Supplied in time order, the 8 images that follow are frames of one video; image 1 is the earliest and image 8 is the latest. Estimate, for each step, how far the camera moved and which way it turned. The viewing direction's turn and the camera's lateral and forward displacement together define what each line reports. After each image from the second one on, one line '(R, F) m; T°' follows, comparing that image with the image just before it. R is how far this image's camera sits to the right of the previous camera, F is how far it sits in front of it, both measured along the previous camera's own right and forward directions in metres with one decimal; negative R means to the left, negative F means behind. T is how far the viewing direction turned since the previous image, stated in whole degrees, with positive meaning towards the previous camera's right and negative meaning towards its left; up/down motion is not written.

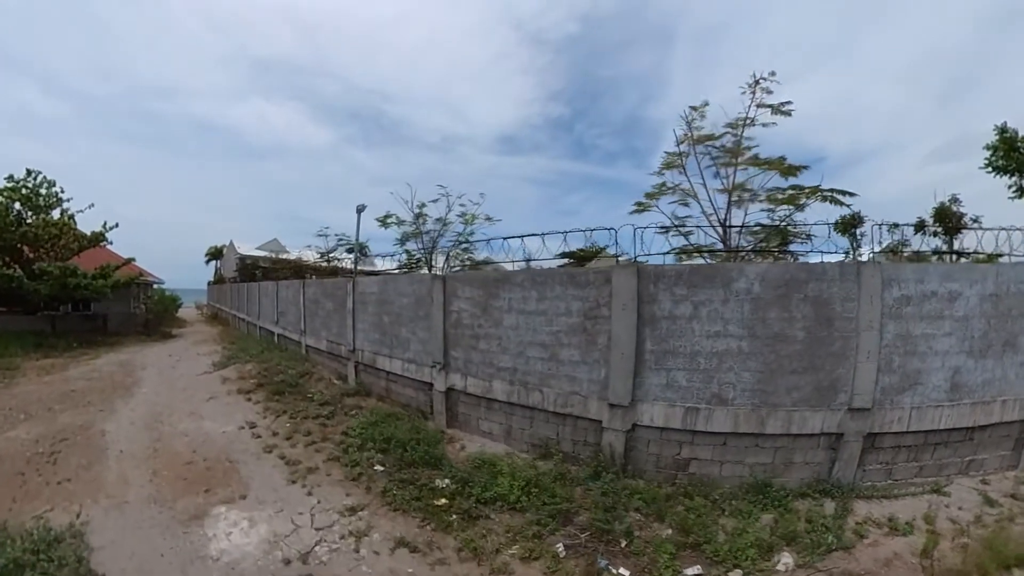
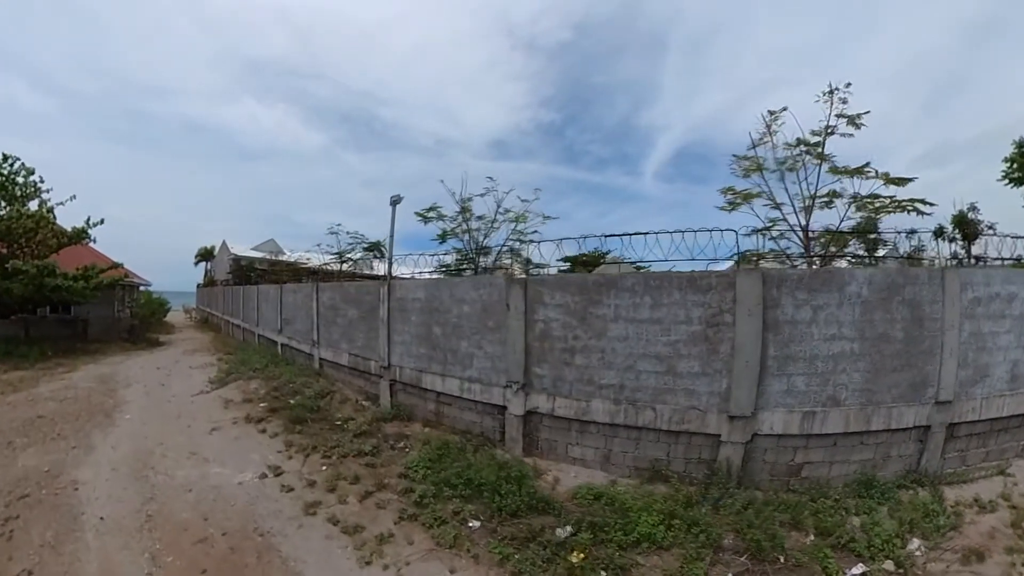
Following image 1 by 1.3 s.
(-1.0, +1.2) m; +2°
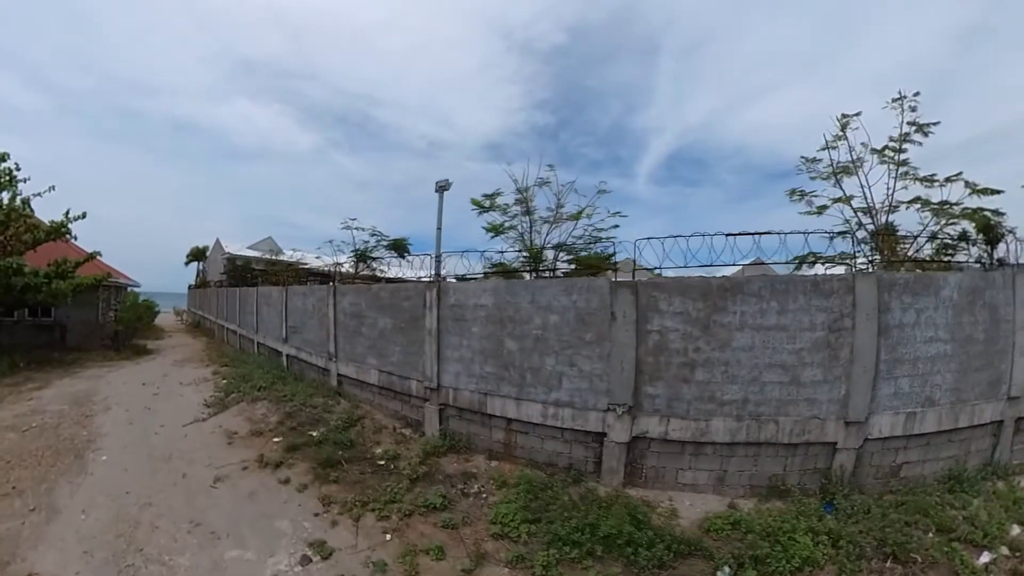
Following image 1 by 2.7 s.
(-0.9, +1.1) m; +1°
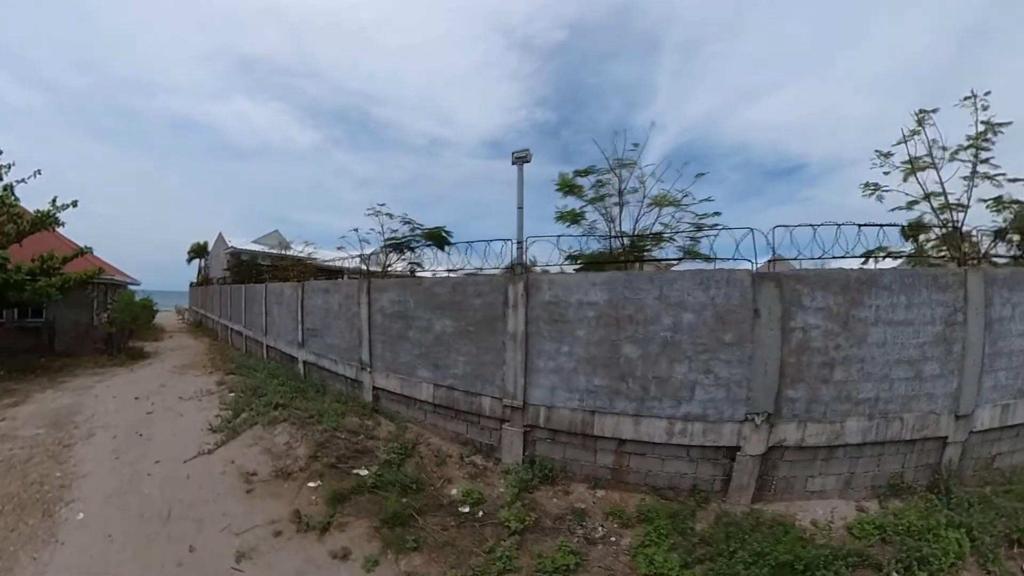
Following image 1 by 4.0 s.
(-0.8, +1.2) m; 0°
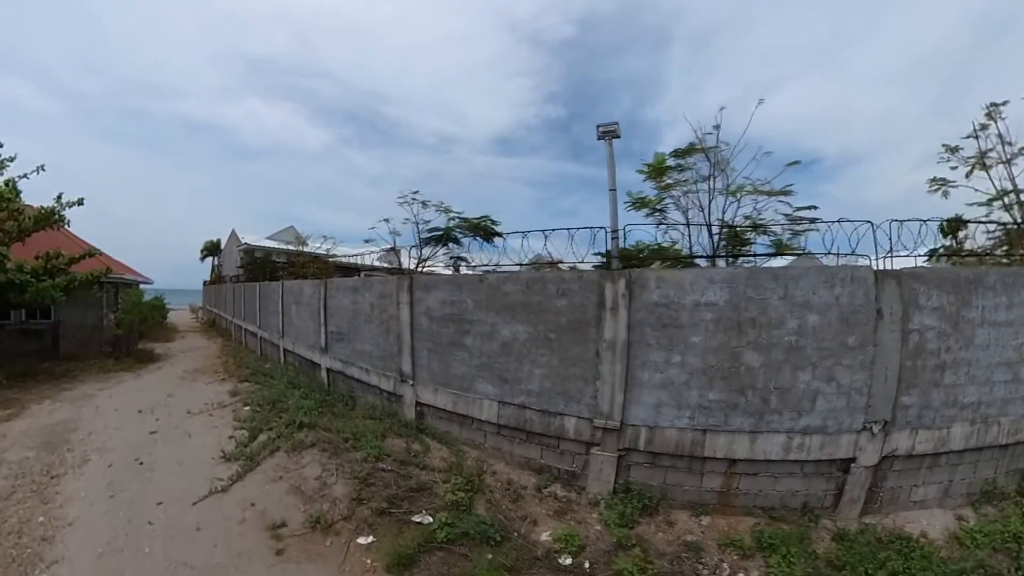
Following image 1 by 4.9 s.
(-0.6, +0.9) m; -1°
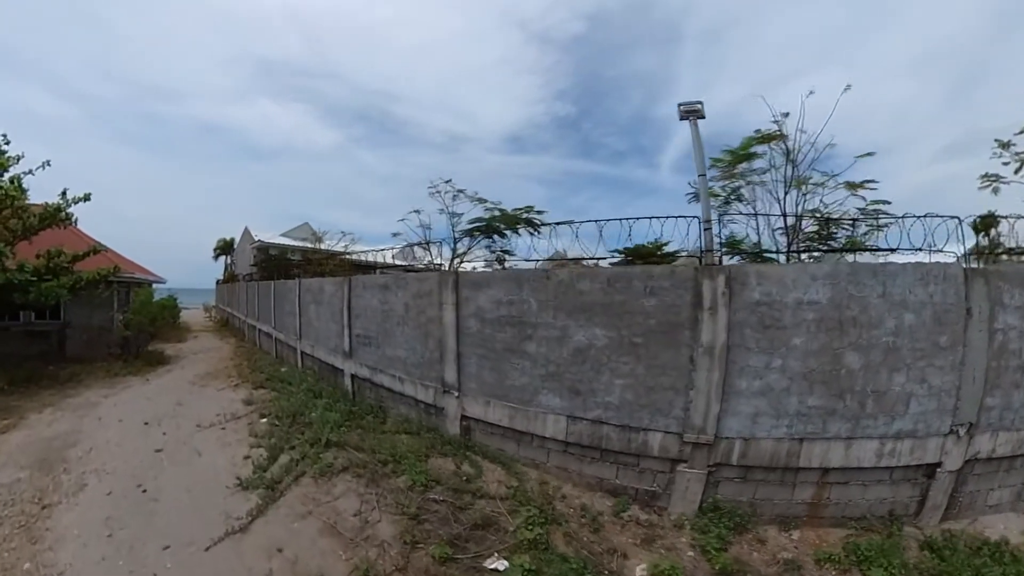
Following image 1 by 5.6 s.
(-0.4, +0.6) m; -1°
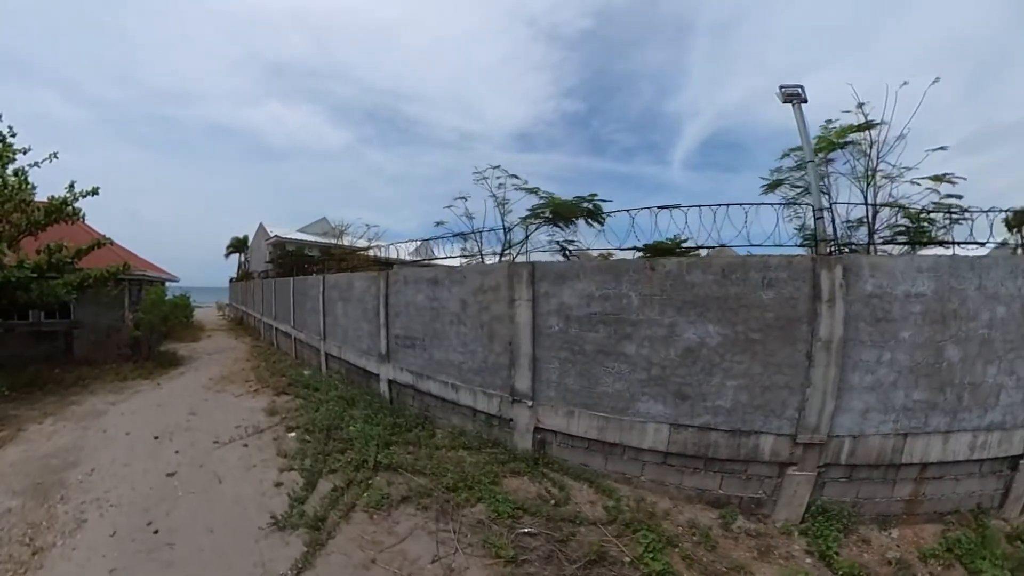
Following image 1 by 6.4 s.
(-0.6, +0.7) m; -1°
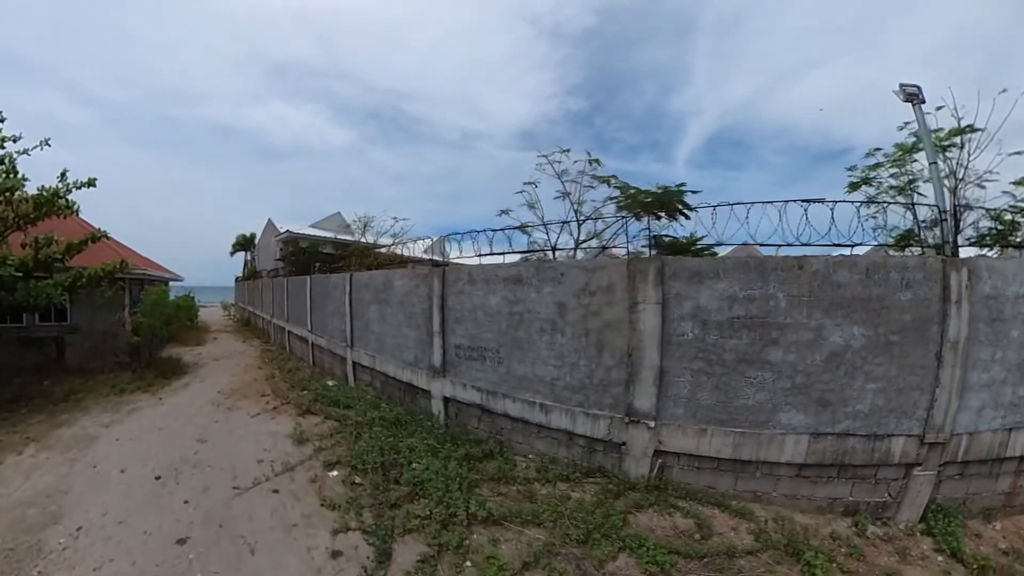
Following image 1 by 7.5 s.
(-0.8, +1.0) m; 0°
